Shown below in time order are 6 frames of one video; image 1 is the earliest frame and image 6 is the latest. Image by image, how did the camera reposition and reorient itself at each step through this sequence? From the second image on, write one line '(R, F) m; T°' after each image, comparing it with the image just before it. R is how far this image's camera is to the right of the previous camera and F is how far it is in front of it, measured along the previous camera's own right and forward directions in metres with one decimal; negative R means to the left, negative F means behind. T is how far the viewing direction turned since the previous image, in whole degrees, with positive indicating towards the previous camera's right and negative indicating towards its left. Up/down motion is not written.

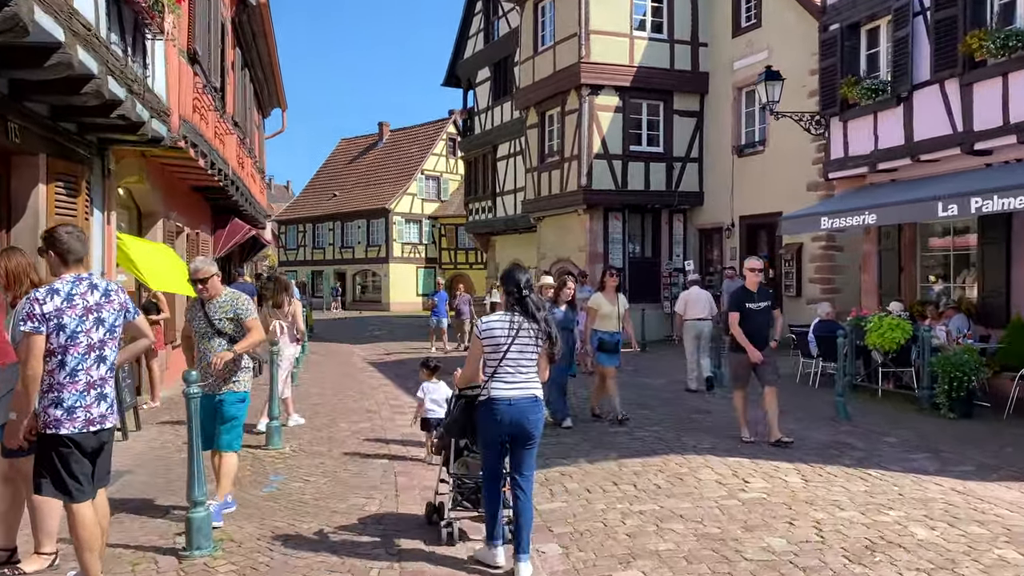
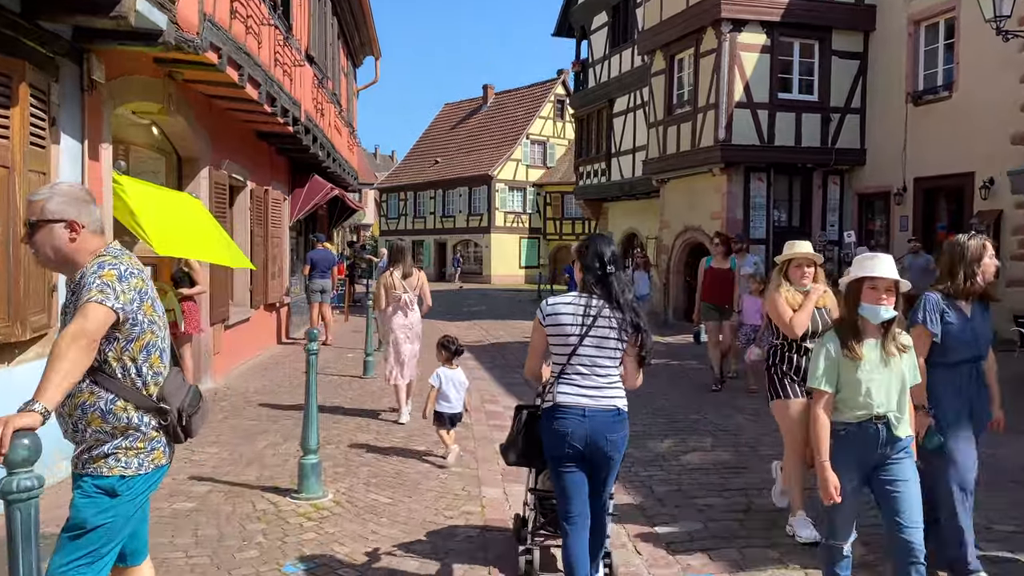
(-0.4, +2.8) m; -7°
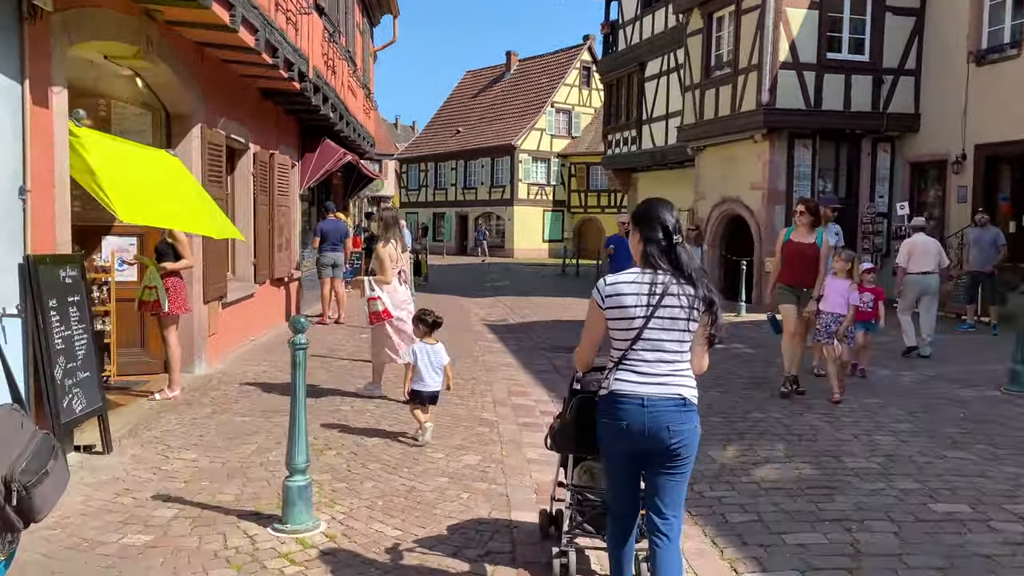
(-0.1, +1.1) m; -1°
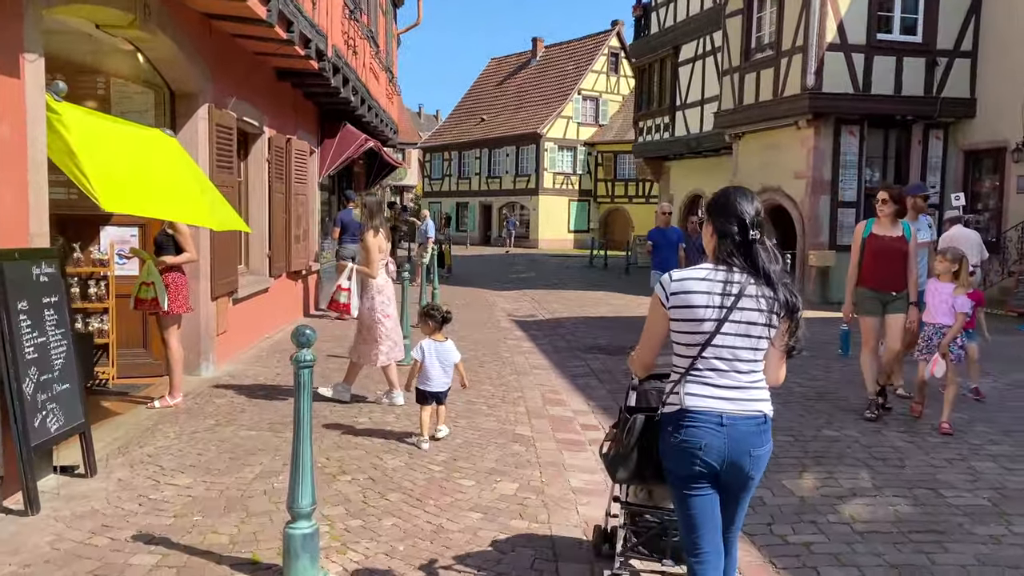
(-0.1, +0.7) m; -2°
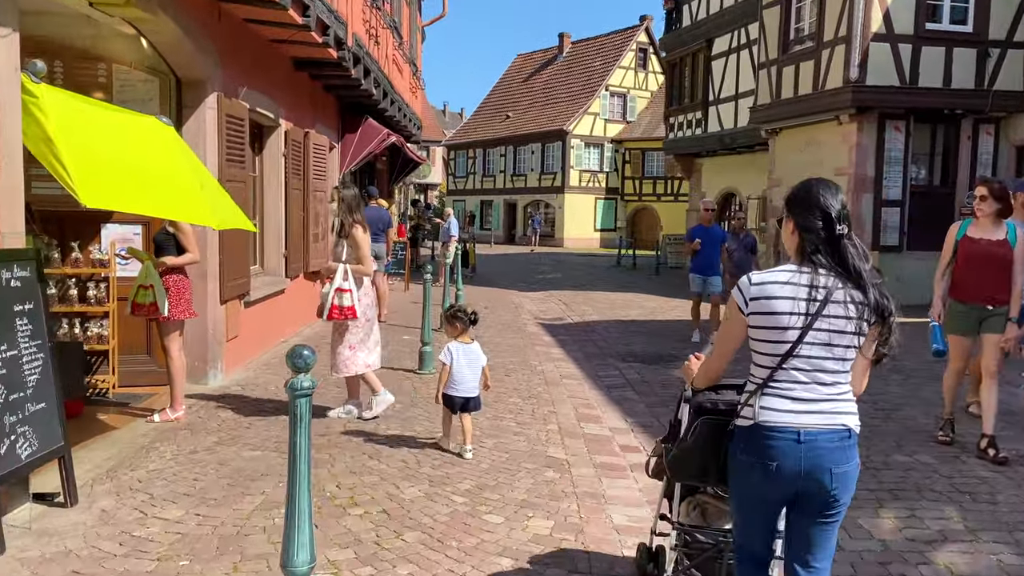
(-0.1, +0.6) m; -2°
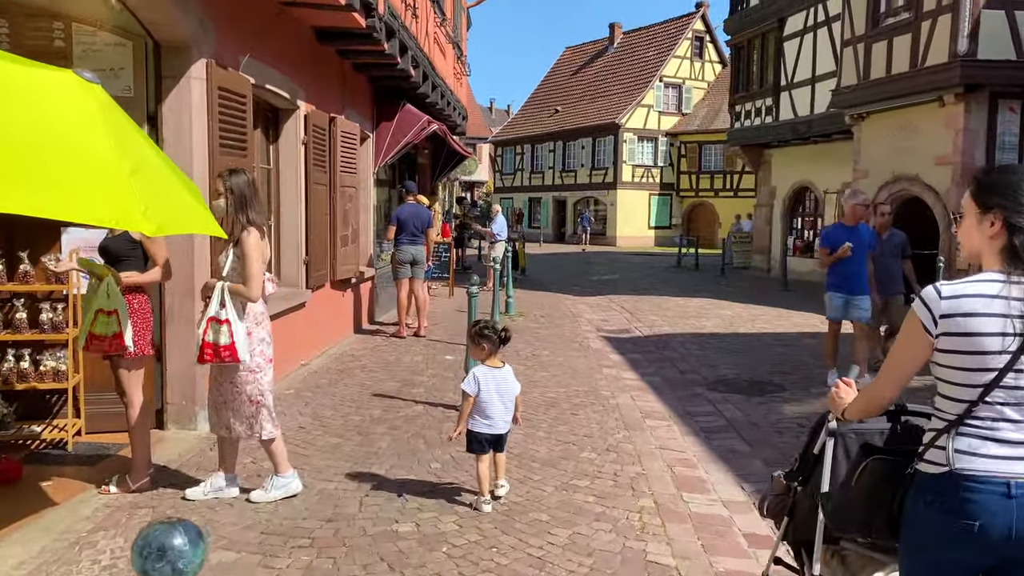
(-0.2, +1.6) m; -3°
